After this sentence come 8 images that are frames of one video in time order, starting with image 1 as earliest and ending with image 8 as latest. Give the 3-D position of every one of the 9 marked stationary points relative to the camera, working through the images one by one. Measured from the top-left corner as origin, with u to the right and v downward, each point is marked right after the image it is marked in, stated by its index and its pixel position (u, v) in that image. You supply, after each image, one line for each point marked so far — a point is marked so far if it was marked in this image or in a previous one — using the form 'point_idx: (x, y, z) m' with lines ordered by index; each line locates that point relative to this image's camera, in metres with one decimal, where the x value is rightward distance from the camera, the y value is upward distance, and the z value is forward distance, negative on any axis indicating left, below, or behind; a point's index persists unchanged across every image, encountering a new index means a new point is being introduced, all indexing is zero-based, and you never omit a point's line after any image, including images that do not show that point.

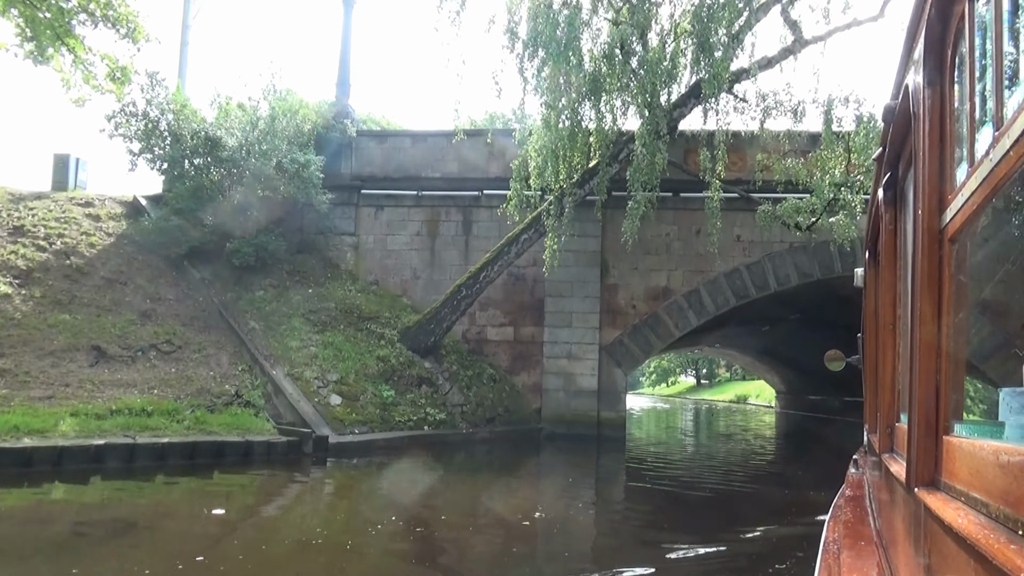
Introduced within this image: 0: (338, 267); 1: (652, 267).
0: (-3.1, +0.4, +13.7) m
1: (+2.4, +0.4, +13.2) m
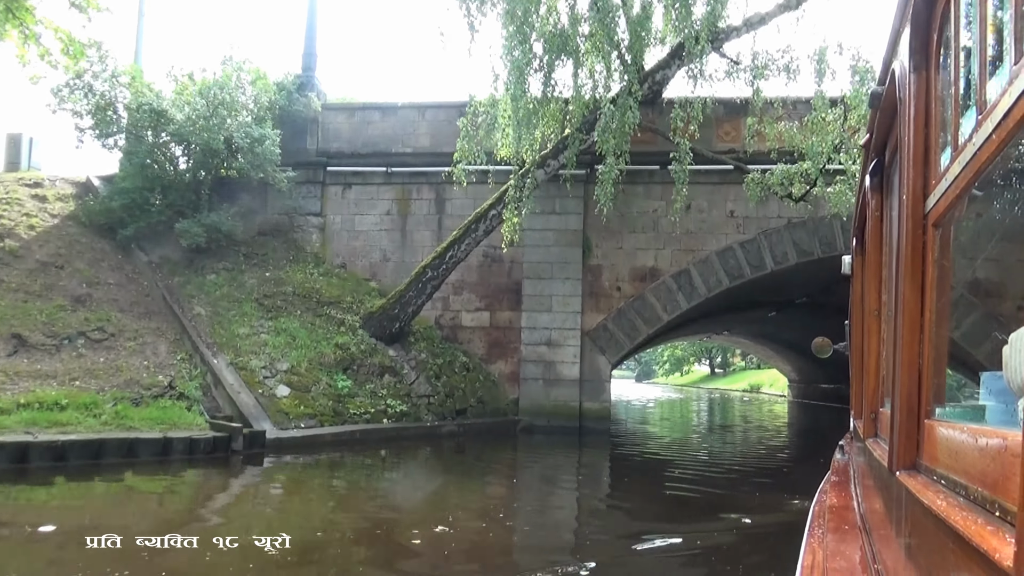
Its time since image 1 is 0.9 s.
0: (-3.5, +0.7, +12.9) m
1: (+2.0, +0.7, +12.3) m
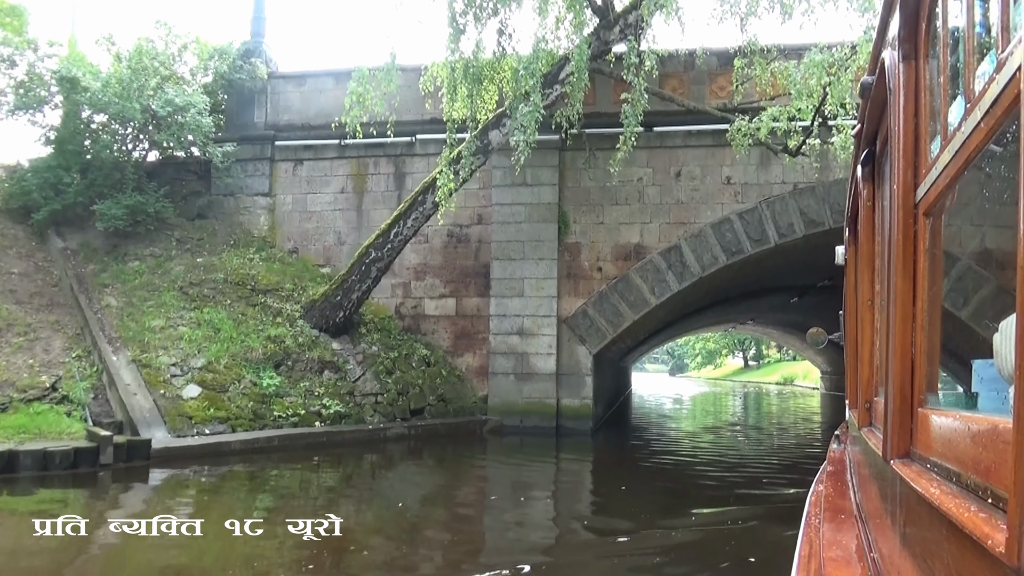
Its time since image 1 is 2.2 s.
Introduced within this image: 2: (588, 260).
0: (-4.0, +0.8, +11.6) m
1: (+1.5, +0.9, +10.8) m
2: (+1.1, +0.4, +10.8) m
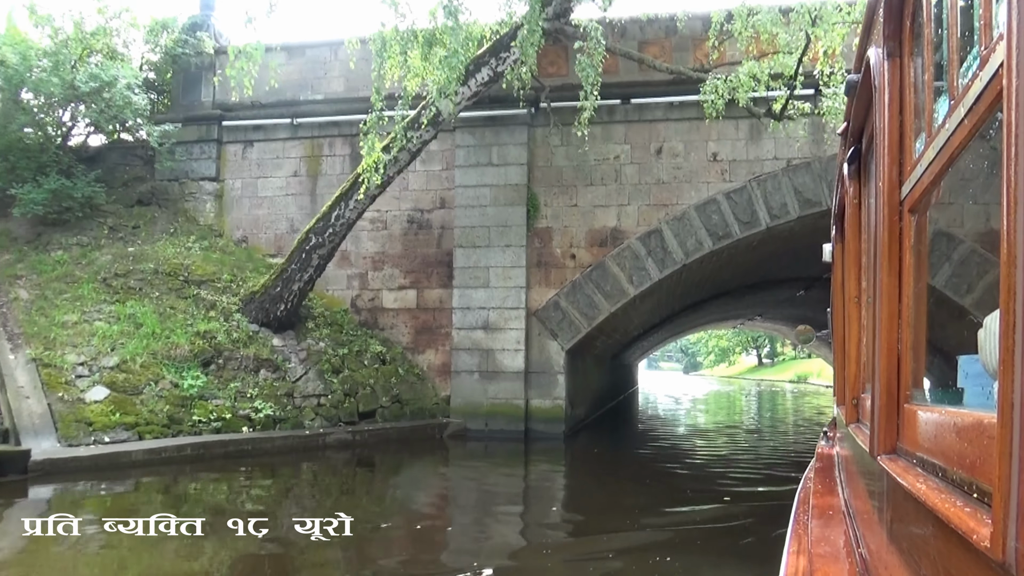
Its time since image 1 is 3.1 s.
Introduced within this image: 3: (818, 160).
0: (-4.4, +0.9, +10.7) m
1: (+1.1, +1.1, +9.7) m
2: (+0.6, +0.5, +9.8) m
3: (+3.6, +1.5, +9.2) m
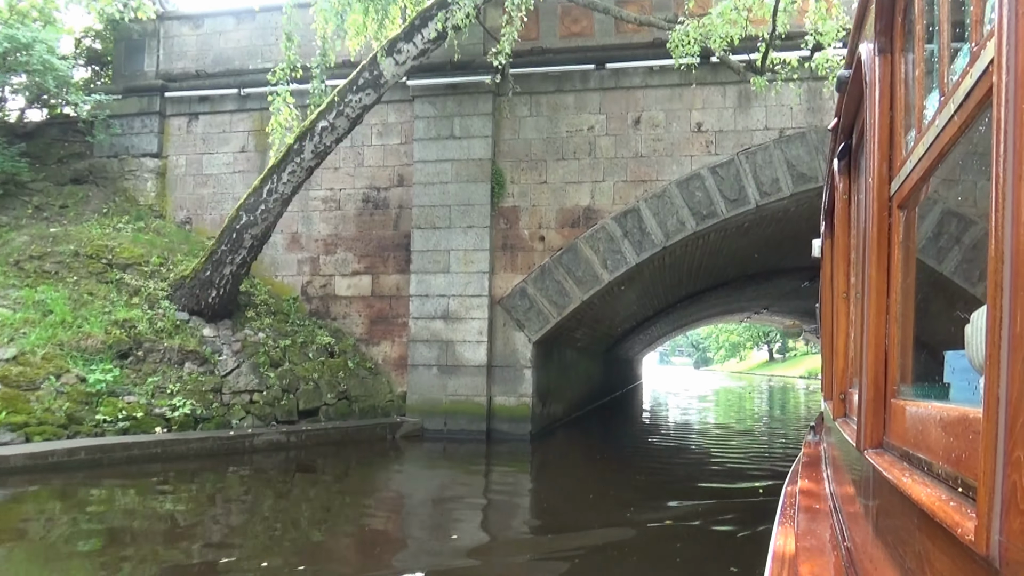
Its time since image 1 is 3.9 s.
0: (-4.8, +1.1, +9.8) m
1: (+0.6, +1.2, +8.8) m
2: (+0.2, +0.7, +8.9) m
3: (+3.2, +1.7, +8.2) m
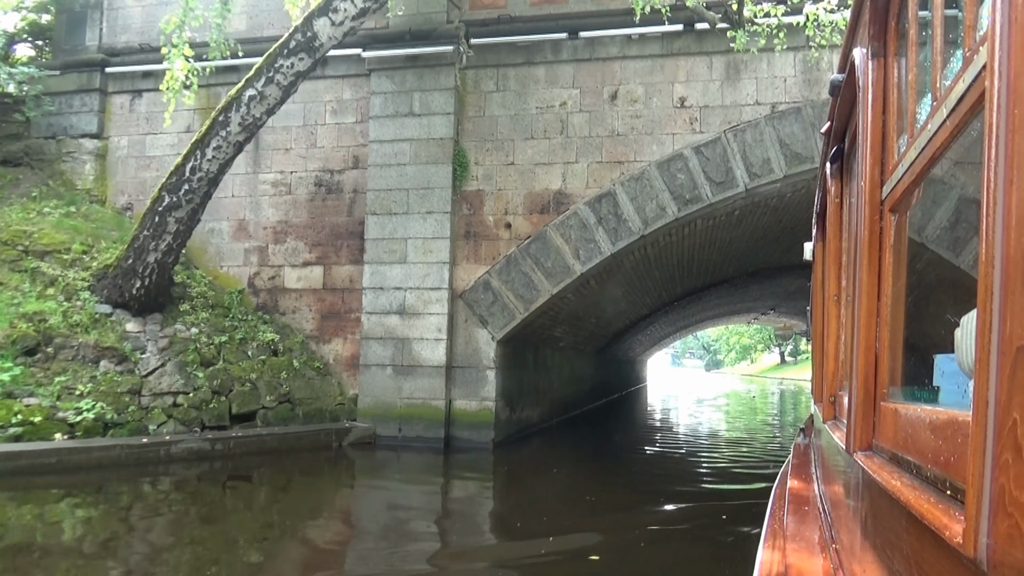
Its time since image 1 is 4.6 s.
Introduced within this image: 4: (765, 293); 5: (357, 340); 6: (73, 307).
0: (-5.2, +1.2, +9.1) m
1: (+0.3, +1.3, +8.0) m
2: (-0.2, +0.8, +8.0) m
3: (+2.8, +1.7, +7.3) m
4: (+6.0, -0.1, +18.2) m
5: (-1.6, -0.5, +8.2) m
6: (-4.0, -0.2, +7.0) m
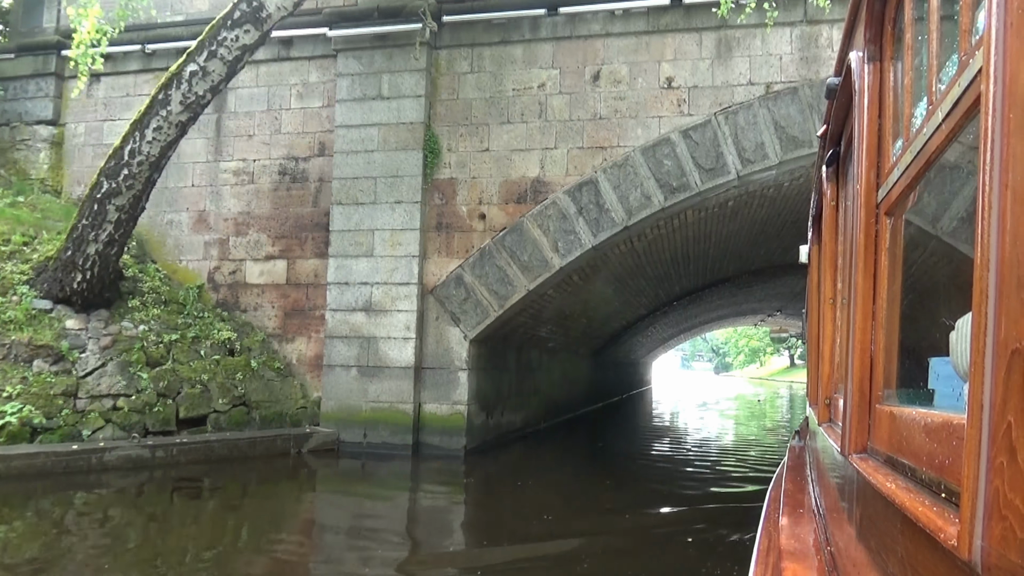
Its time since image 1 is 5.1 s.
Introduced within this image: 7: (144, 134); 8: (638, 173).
0: (-5.4, +1.3, +8.6) m
1: (0.0, +1.4, +7.4) m
2: (-0.4, +0.8, +7.5) m
3: (+2.6, +1.8, +6.7) m
4: (+5.8, -0.1, +17.6) m
5: (-1.9, -0.5, +7.6) m
6: (-4.2, -0.1, +6.5) m
7: (-2.9, +1.2, +6.1) m
8: (+1.2, +1.0, +7.0) m
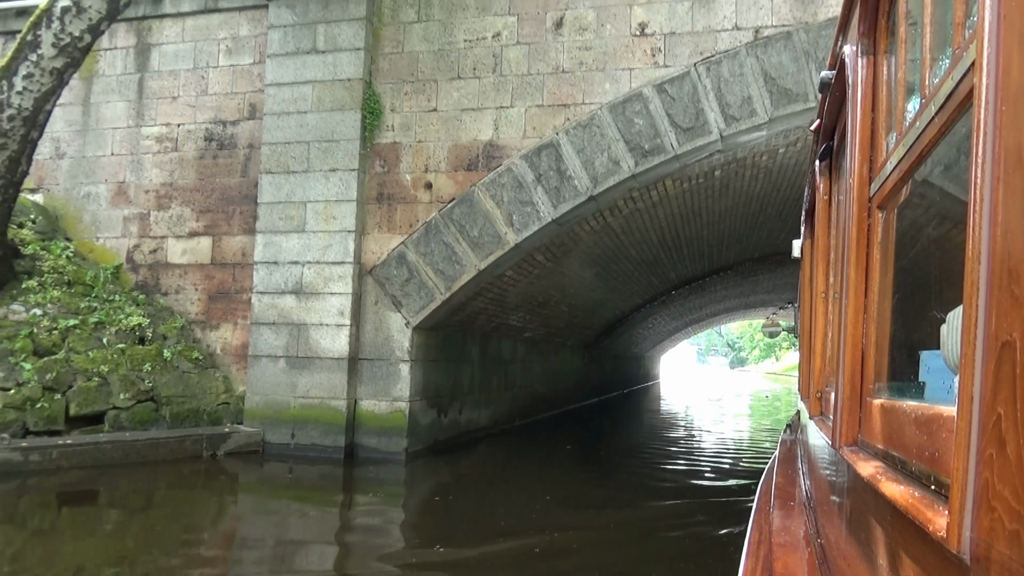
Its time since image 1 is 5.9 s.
0: (-5.8, +1.4, +7.7) m
1: (-0.4, +1.5, +6.5) m
2: (-0.8, +1.0, +6.5) m
3: (+2.2, +1.9, +5.7) m
4: (+5.6, +0.1, +16.5) m
5: (-2.3, -0.3, +6.7) m
6: (-4.7, +0.1, +5.6) m
7: (-3.3, +1.4, +5.2) m
8: (+0.7, +1.2, +6.0) m
